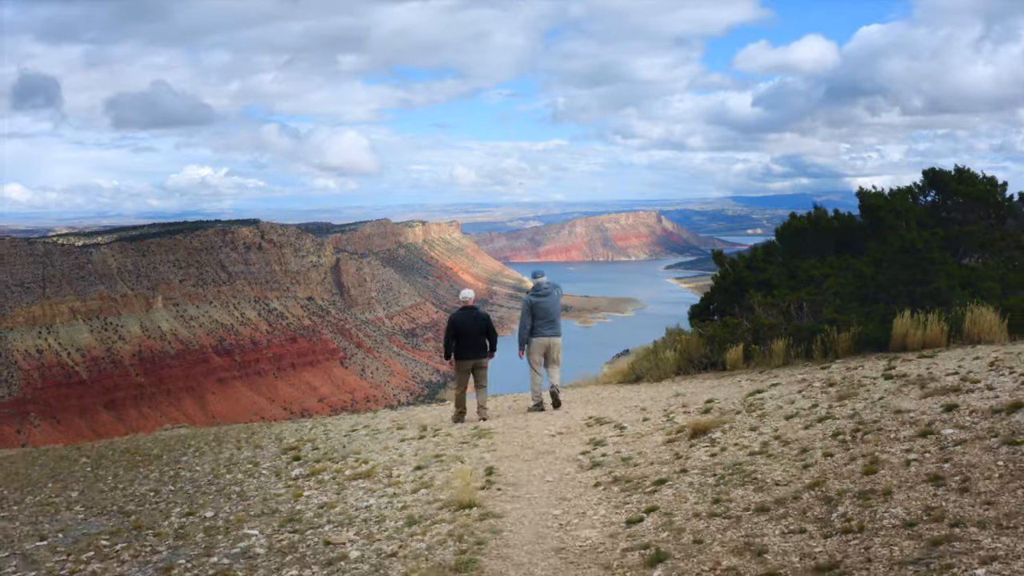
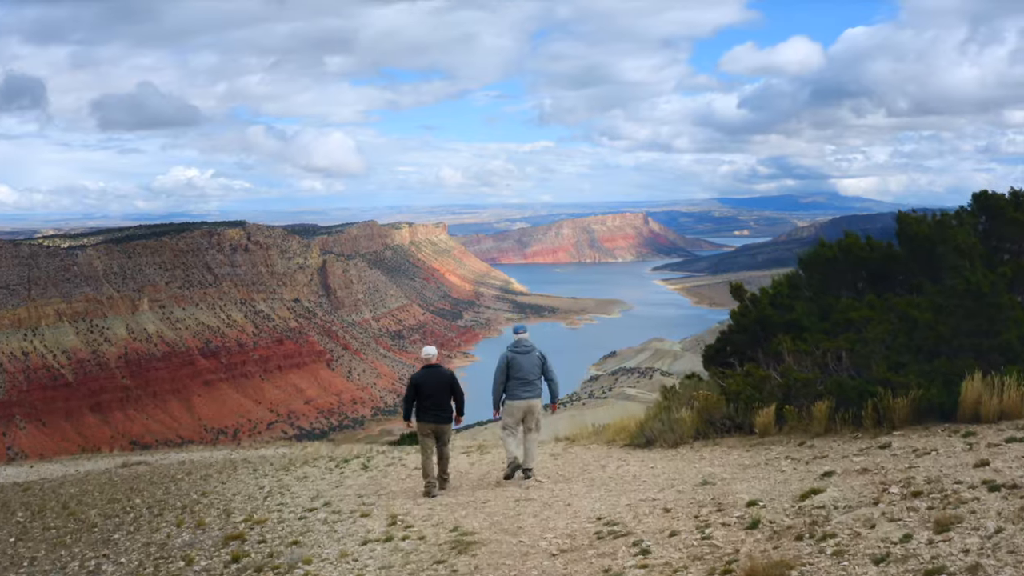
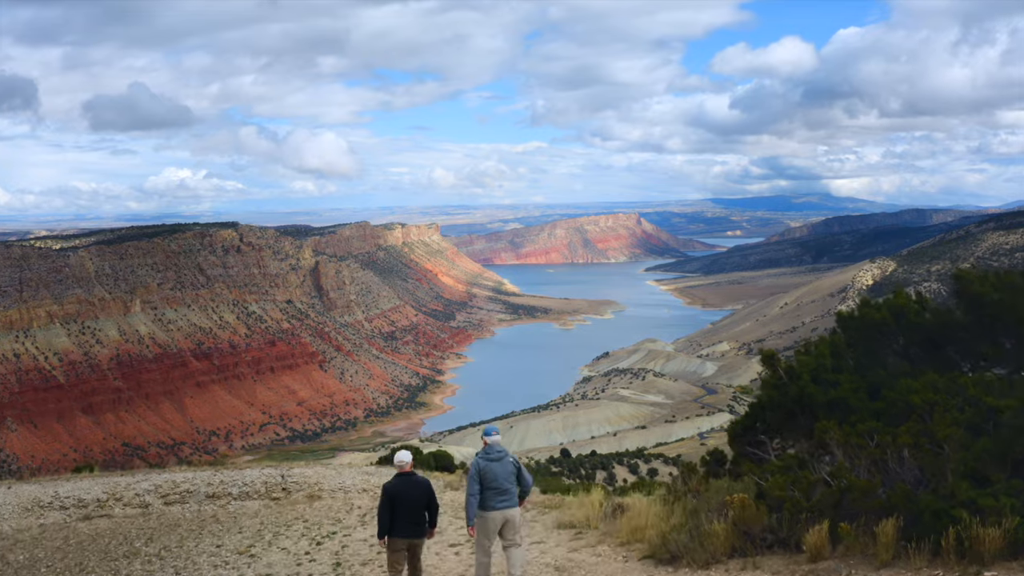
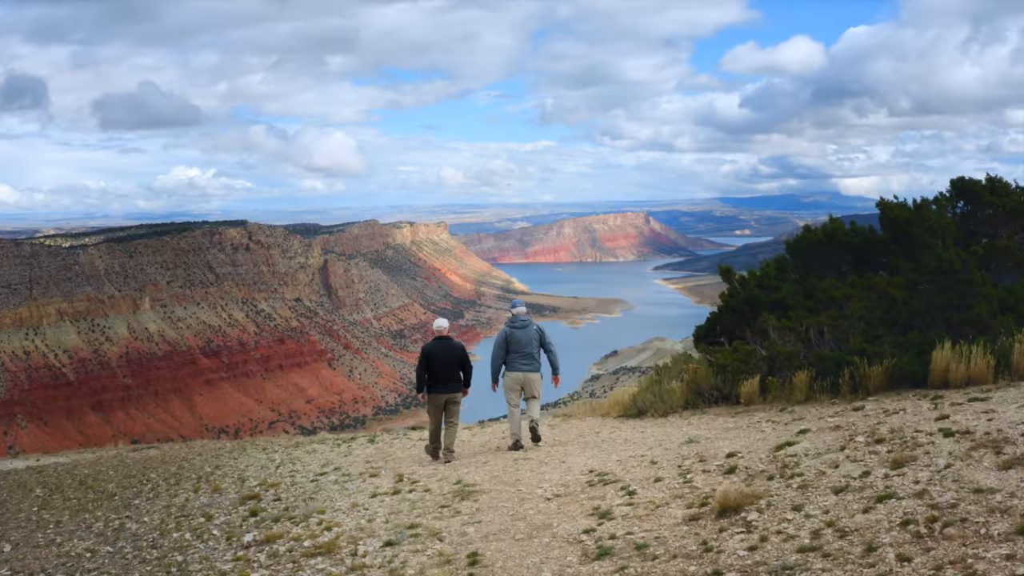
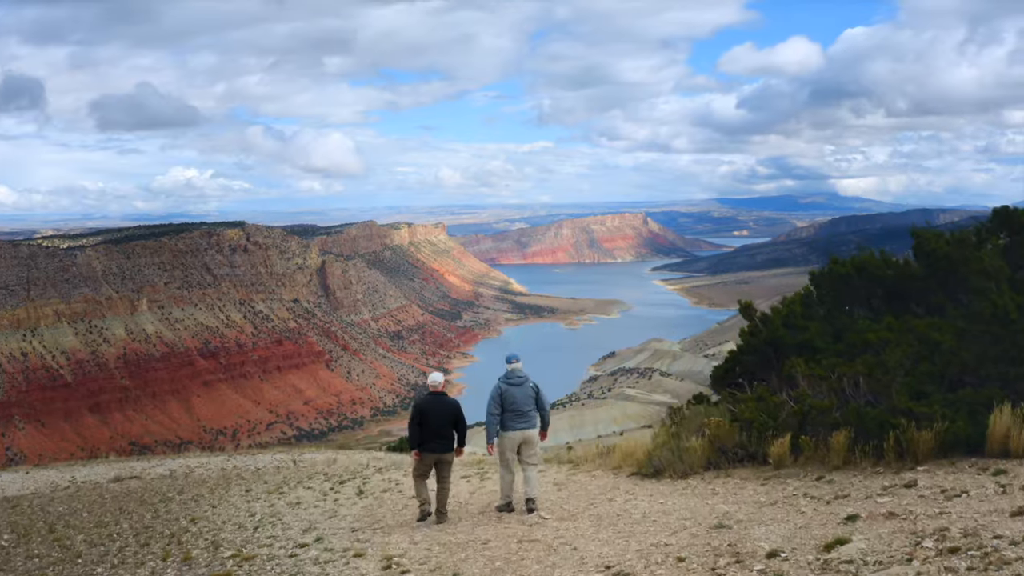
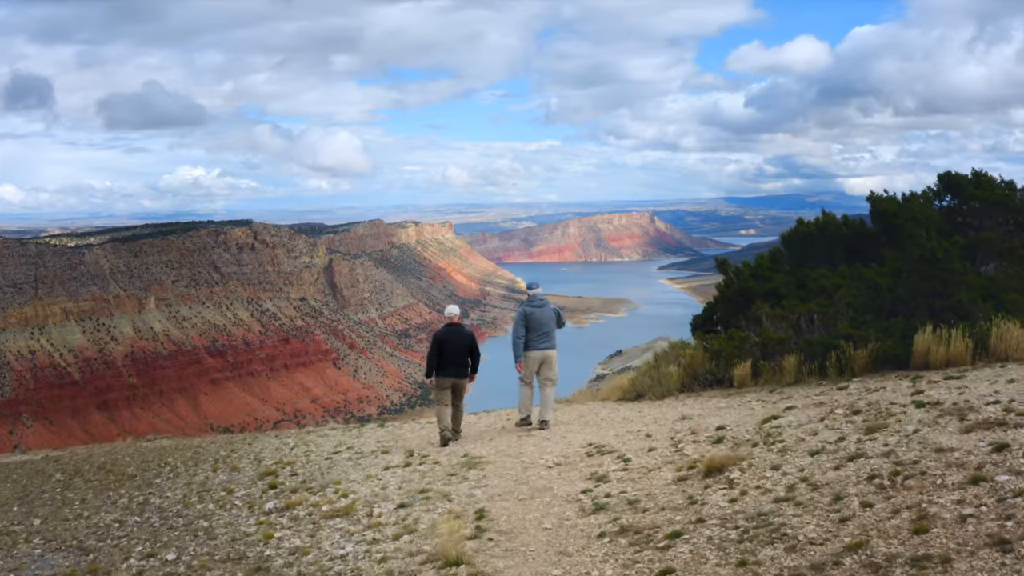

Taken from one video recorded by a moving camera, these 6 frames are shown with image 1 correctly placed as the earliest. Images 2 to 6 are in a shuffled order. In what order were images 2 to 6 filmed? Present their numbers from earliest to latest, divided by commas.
6, 4, 2, 5, 3
